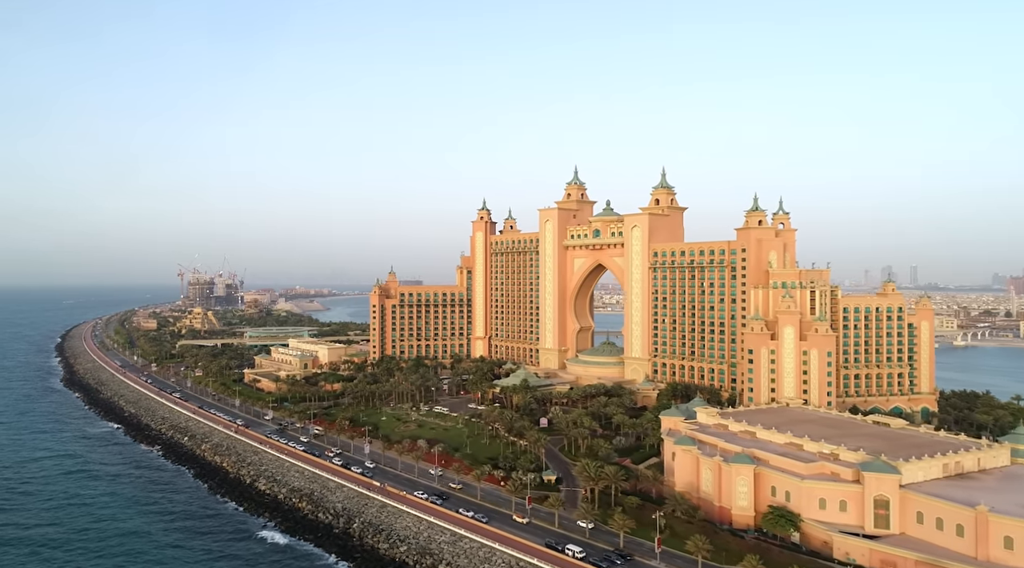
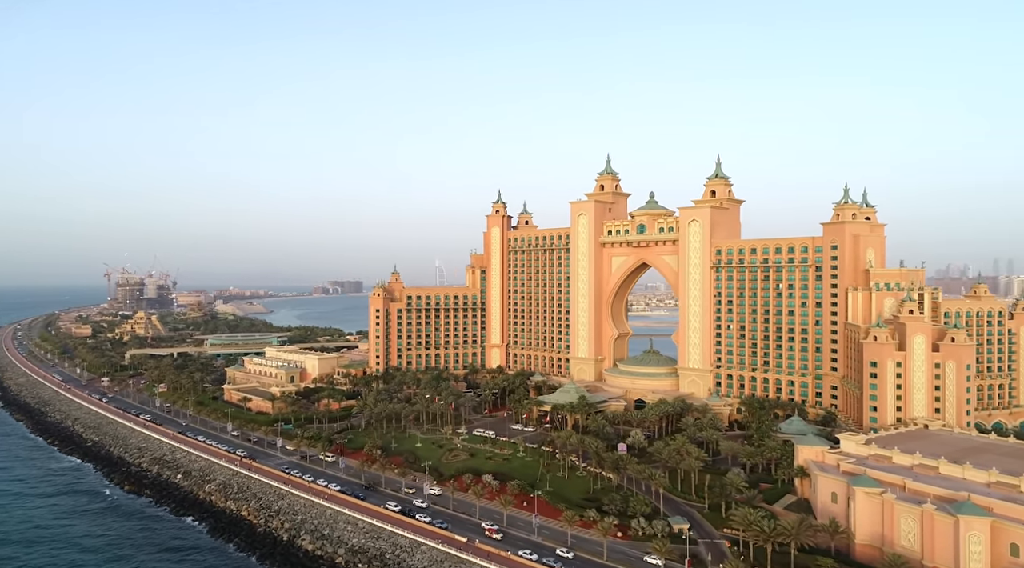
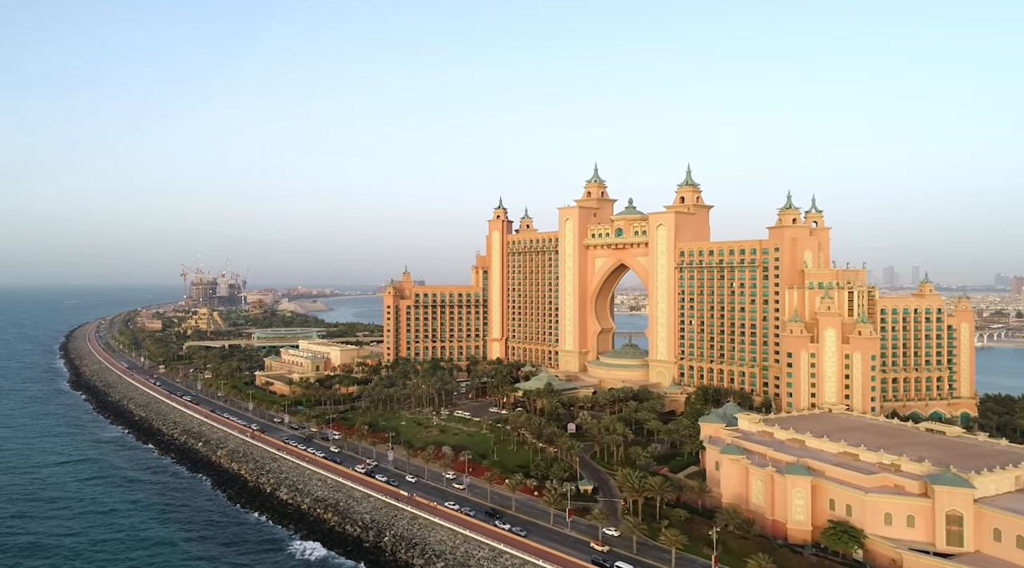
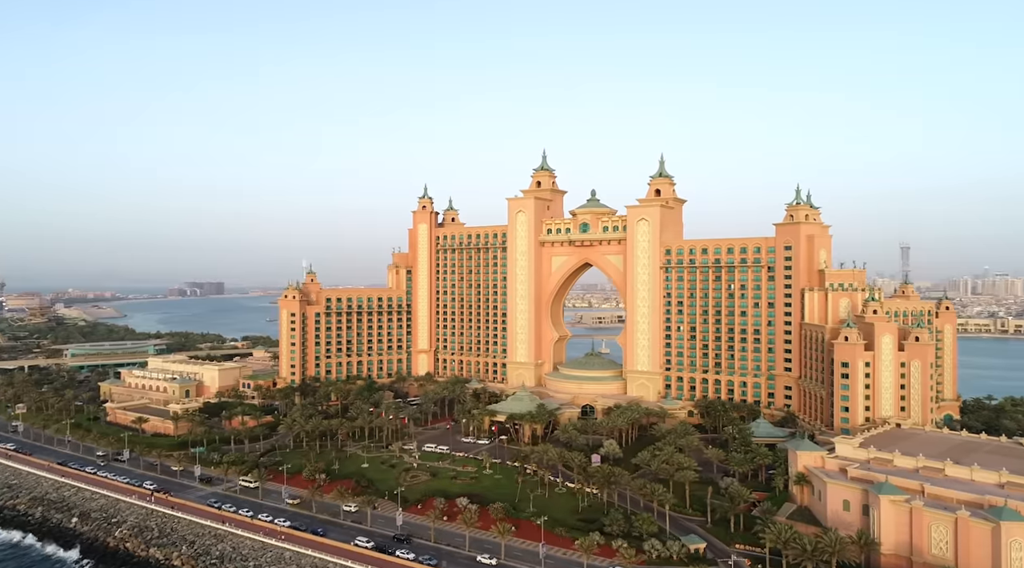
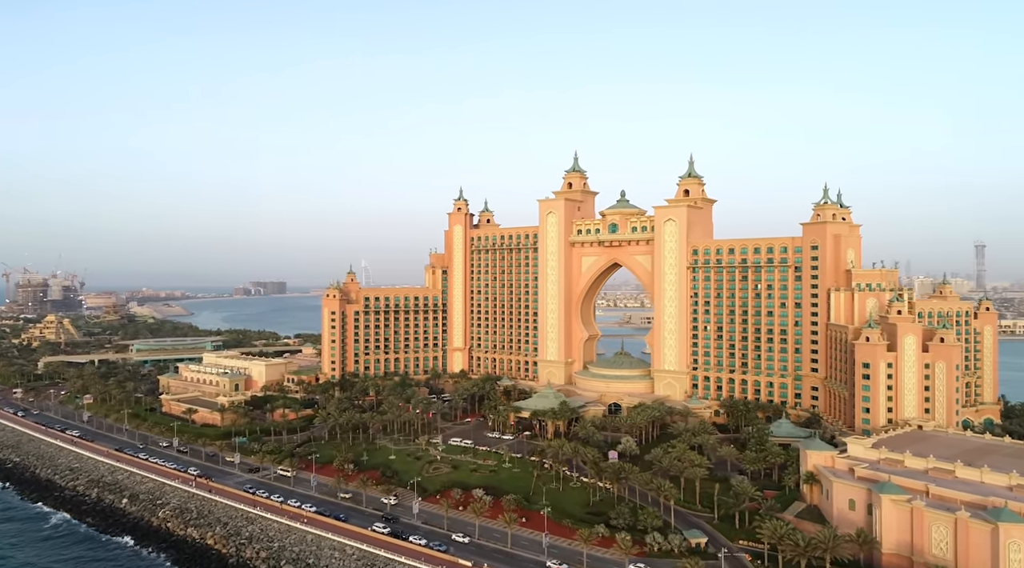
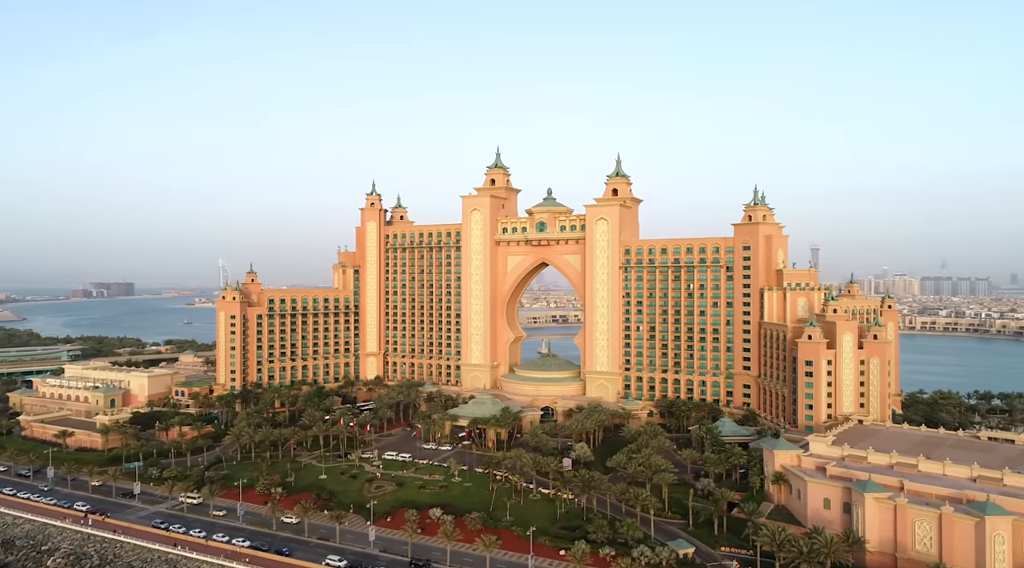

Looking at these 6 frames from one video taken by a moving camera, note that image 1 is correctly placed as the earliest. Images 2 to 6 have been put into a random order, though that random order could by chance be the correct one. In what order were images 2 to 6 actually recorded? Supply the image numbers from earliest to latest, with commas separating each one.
3, 2, 5, 4, 6
